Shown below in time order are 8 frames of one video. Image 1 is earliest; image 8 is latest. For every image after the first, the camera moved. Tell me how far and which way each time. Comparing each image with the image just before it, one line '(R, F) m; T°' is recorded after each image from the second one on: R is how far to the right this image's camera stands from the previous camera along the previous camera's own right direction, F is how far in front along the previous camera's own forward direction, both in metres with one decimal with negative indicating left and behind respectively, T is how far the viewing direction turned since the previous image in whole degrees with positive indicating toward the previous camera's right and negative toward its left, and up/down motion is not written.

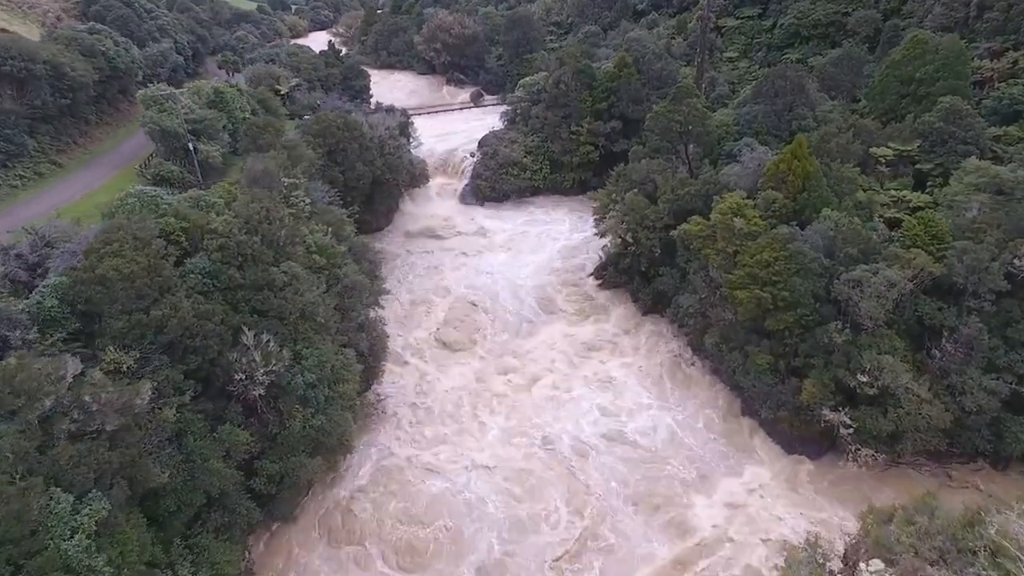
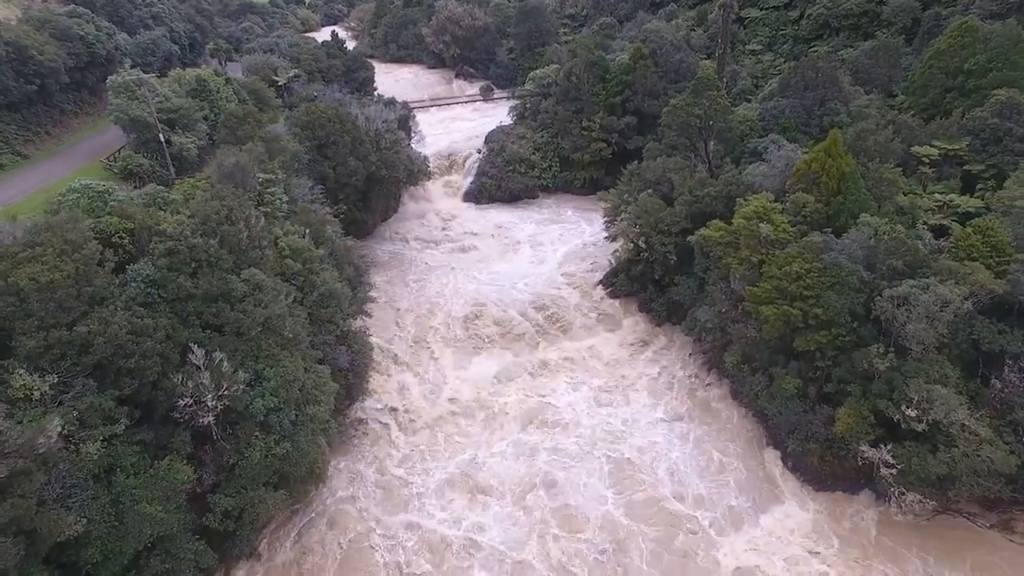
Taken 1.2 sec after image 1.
(+0.5, +2.4) m; -1°
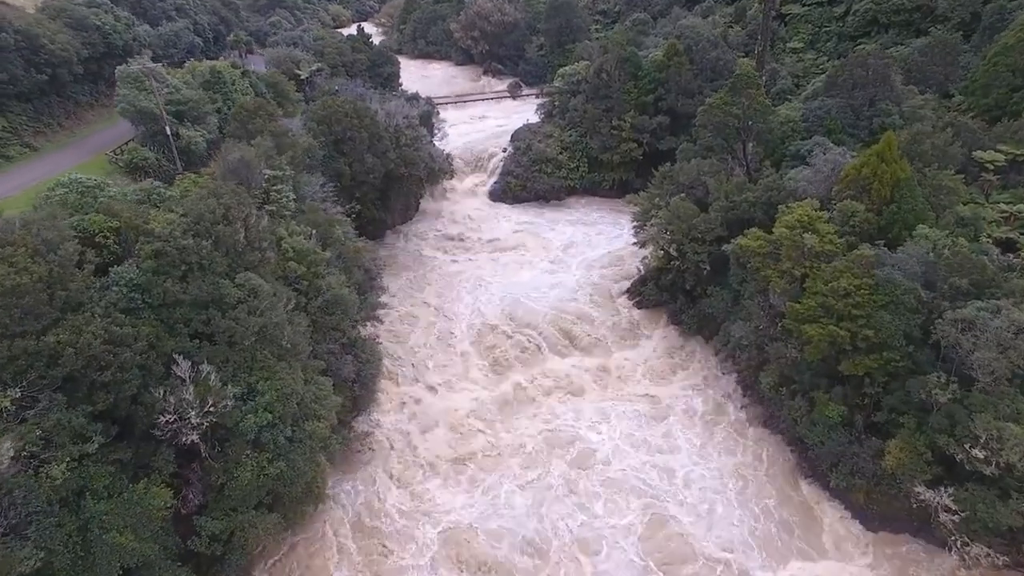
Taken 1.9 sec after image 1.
(+0.2, +1.5) m; -2°
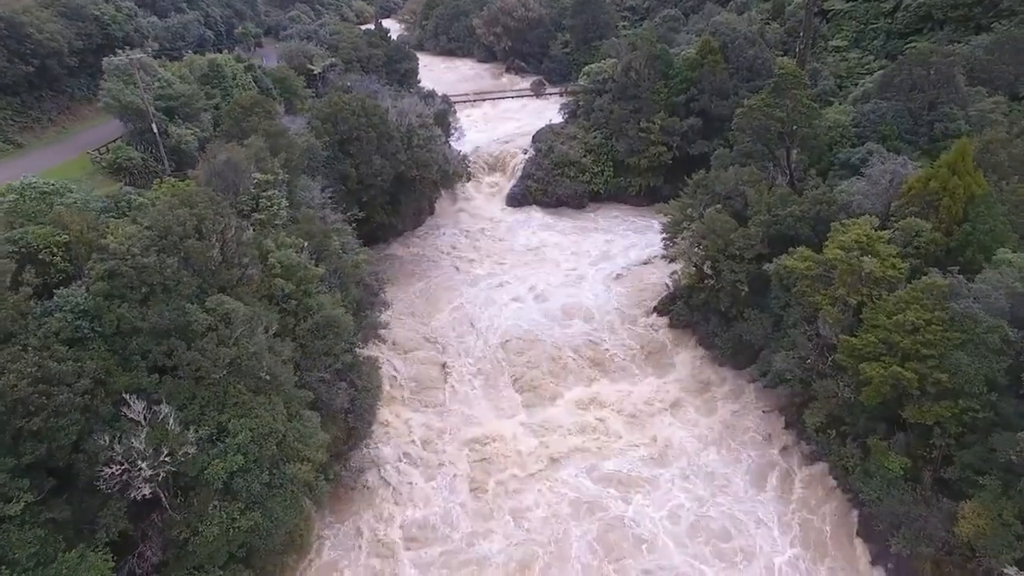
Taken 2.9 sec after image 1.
(+0.2, +2.2) m; -2°
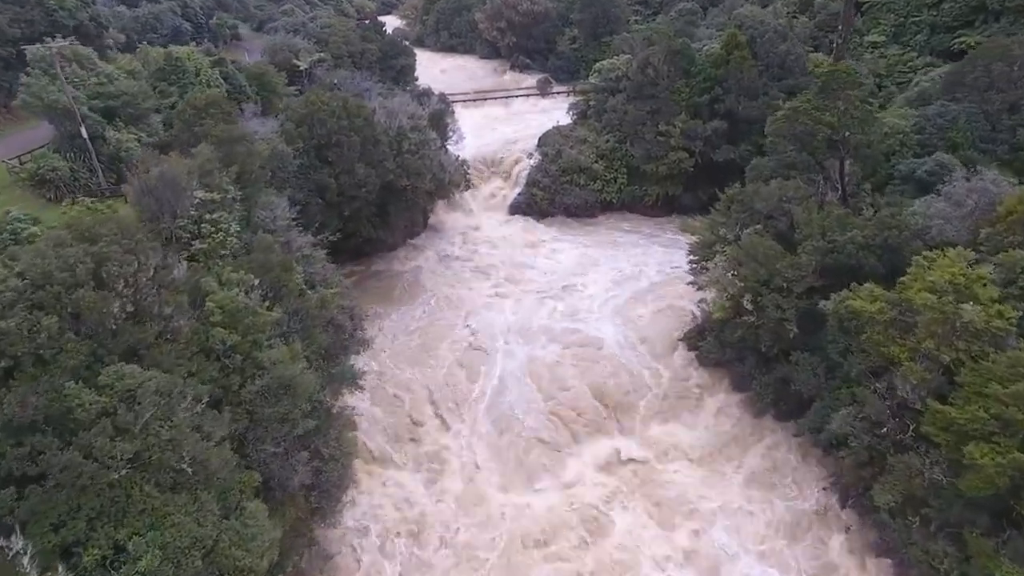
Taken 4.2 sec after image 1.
(0.0, +3.5) m; 0°
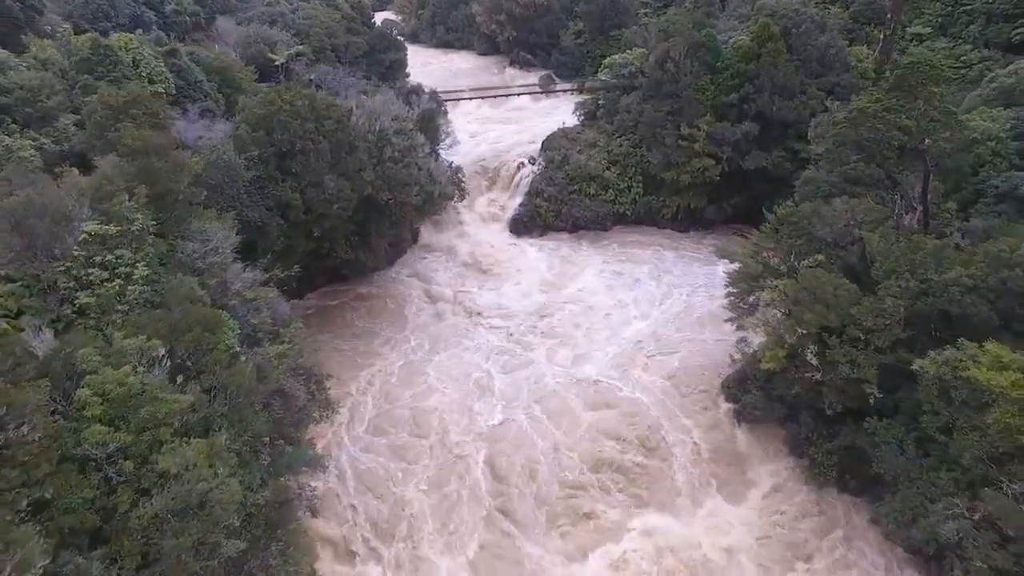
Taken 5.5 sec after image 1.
(-0.1, +3.9) m; 0°
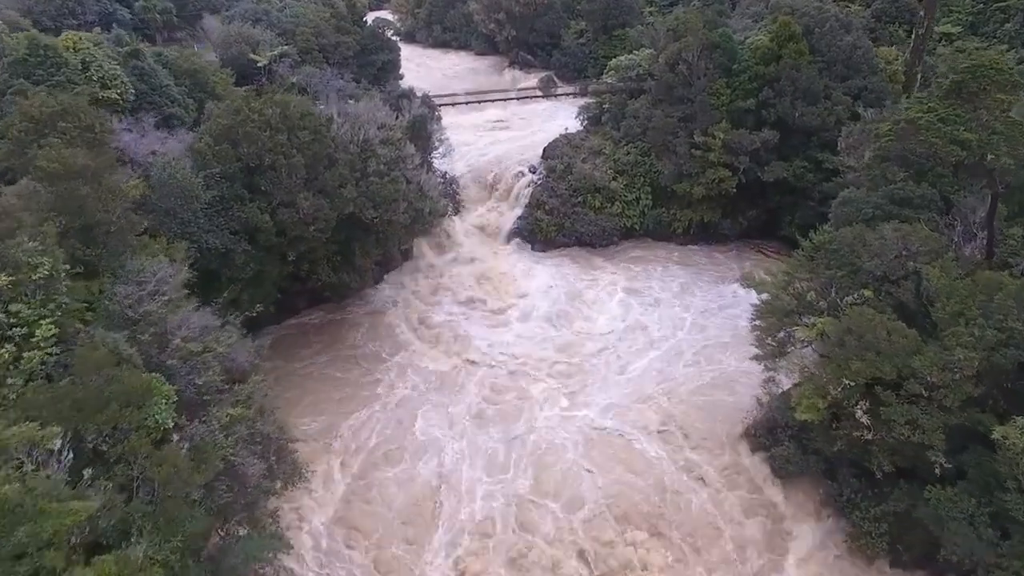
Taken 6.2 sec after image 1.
(0.0, +2.2) m; 0°
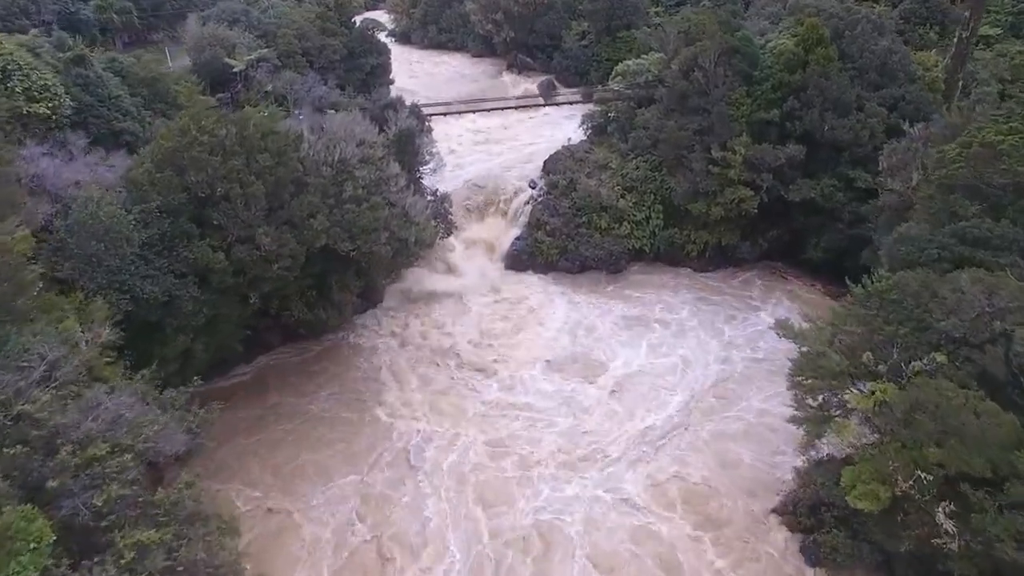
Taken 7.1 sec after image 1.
(0.0, +2.5) m; 0°
